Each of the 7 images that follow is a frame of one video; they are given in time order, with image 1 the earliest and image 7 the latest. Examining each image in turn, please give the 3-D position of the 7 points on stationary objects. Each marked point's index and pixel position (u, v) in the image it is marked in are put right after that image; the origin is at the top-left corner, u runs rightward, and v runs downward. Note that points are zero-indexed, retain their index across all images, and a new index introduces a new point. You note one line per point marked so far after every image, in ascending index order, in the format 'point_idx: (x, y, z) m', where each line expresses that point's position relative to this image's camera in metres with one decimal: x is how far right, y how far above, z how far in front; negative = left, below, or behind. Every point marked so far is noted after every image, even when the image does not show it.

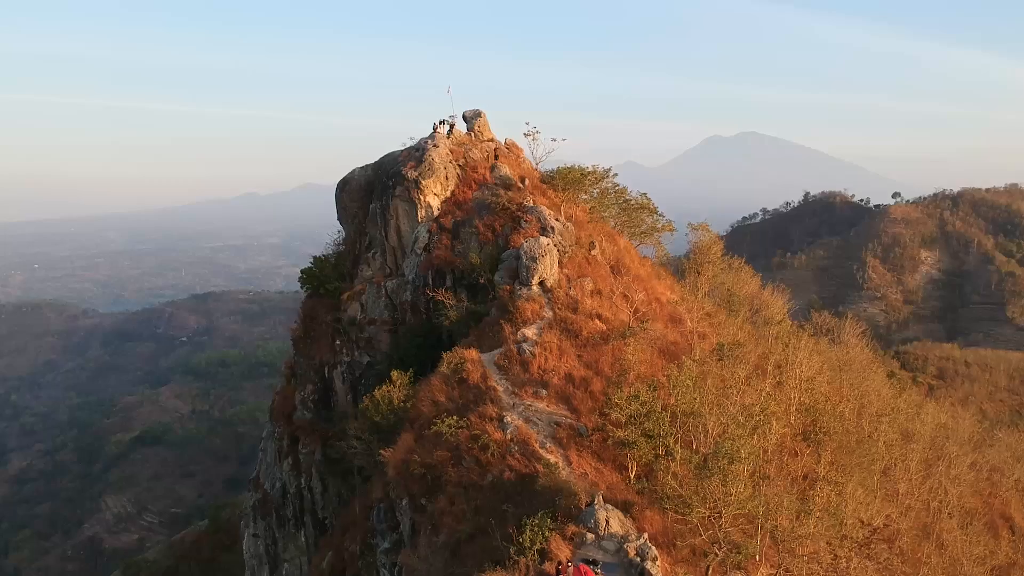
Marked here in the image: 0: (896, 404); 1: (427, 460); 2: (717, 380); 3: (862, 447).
0: (+10.8, -3.3, +15.8) m
1: (-1.6, -3.4, +10.5) m
2: (+3.7, -1.8, +10.2) m
3: (+7.0, -3.2, +11.3) m
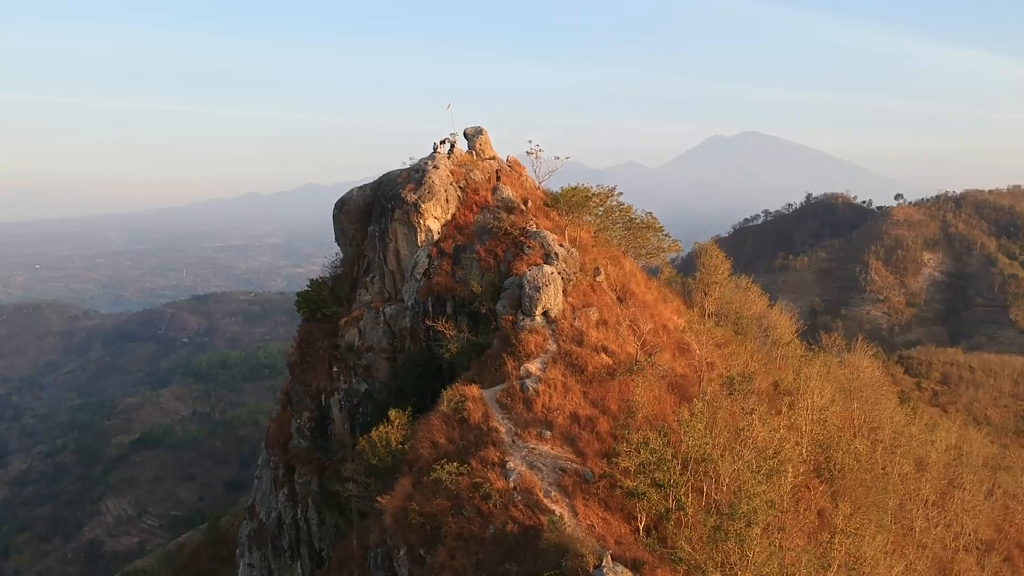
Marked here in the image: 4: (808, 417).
0: (+10.8, -3.9, +15.4) m
1: (-1.5, -4.0, +10.1) m
2: (+3.7, -2.3, +9.8) m
3: (+7.1, -3.8, +10.9) m
4: (+6.0, -2.7, +11.5) m
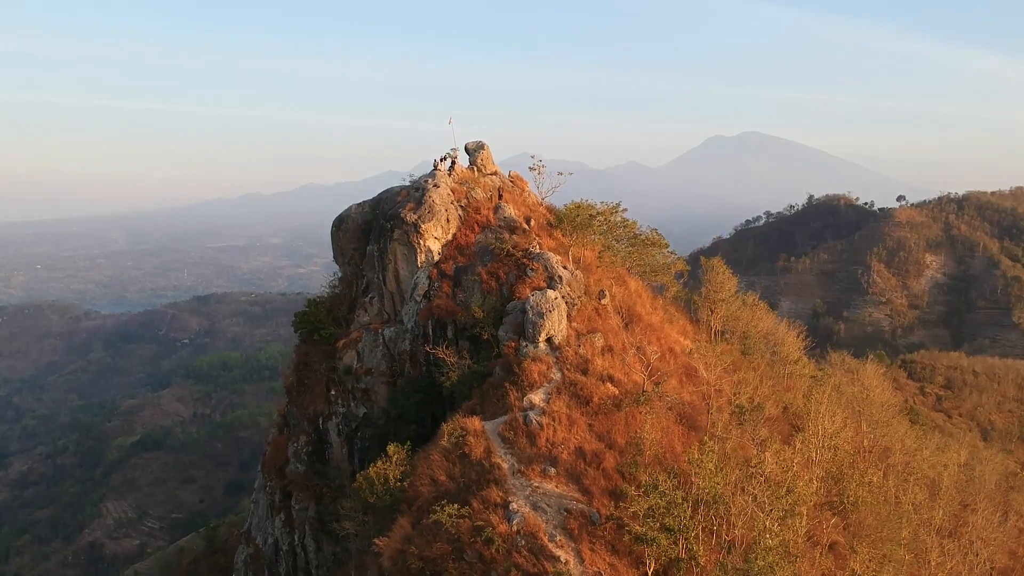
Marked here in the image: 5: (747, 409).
0: (+10.9, -4.4, +15.0) m
1: (-1.5, -4.5, +9.8) m
2: (+3.8, -2.8, +9.5) m
3: (+7.1, -4.3, +10.5) m
4: (+6.1, -3.1, +11.2) m
5: (+4.8, -2.4, +11.5) m
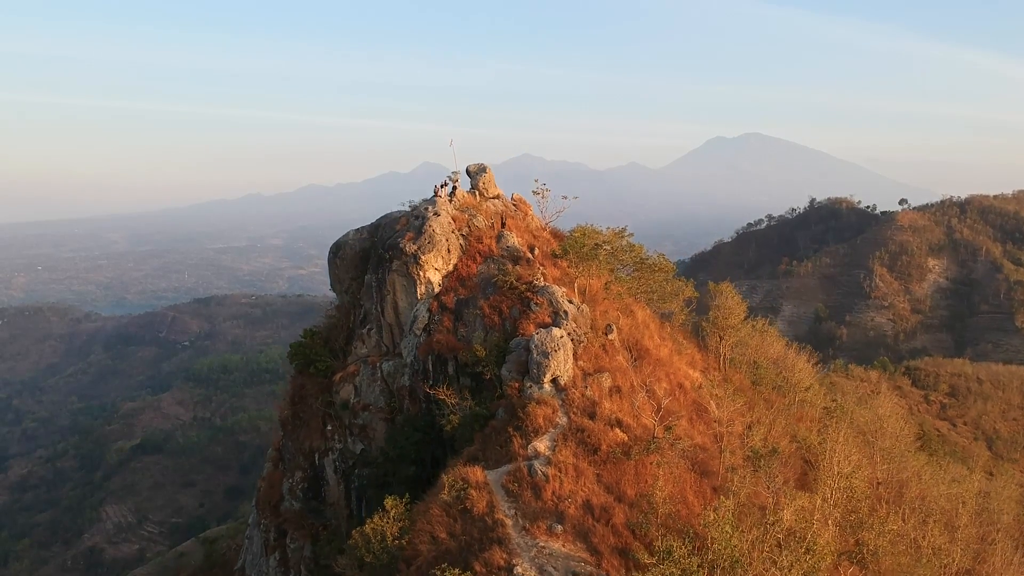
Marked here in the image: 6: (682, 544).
0: (+11.0, -5.1, +14.5) m
1: (-1.4, -5.1, +9.3) m
2: (+3.8, -3.5, +9.0) m
3: (+7.2, -5.0, +10.1) m
4: (+6.1, -3.8, +10.7) m
5: (+4.9, -3.1, +11.1) m
6: (+2.3, -3.4, +7.8) m
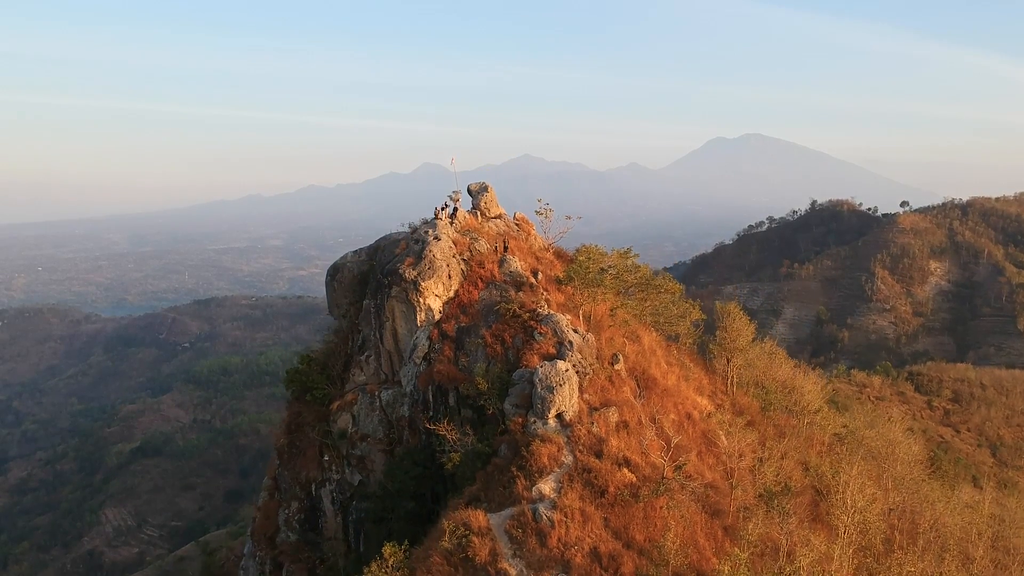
0: (+11.0, -5.6, +14.2) m
1: (-1.4, -5.7, +9.0) m
2: (+3.9, -4.1, +8.6) m
3: (+7.3, -5.5, +9.7) m
4: (+6.2, -4.4, +10.3) m
5: (+4.9, -3.7, +10.7) m
6: (+2.4, -4.0, +7.4) m
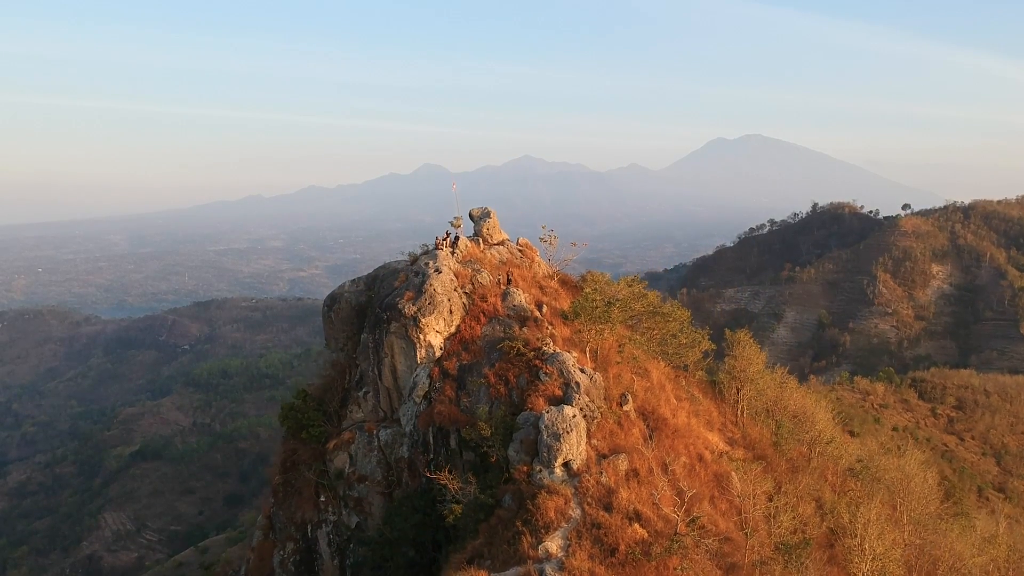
0: (+11.1, -6.3, +13.7) m
1: (-1.3, -6.4, +8.5) m
2: (+4.0, -4.7, +8.2) m
3: (+7.3, -6.2, +9.2) m
4: (+6.3, -5.1, +9.9) m
5: (+5.0, -4.4, +10.2) m
6: (+2.4, -4.7, +6.9) m
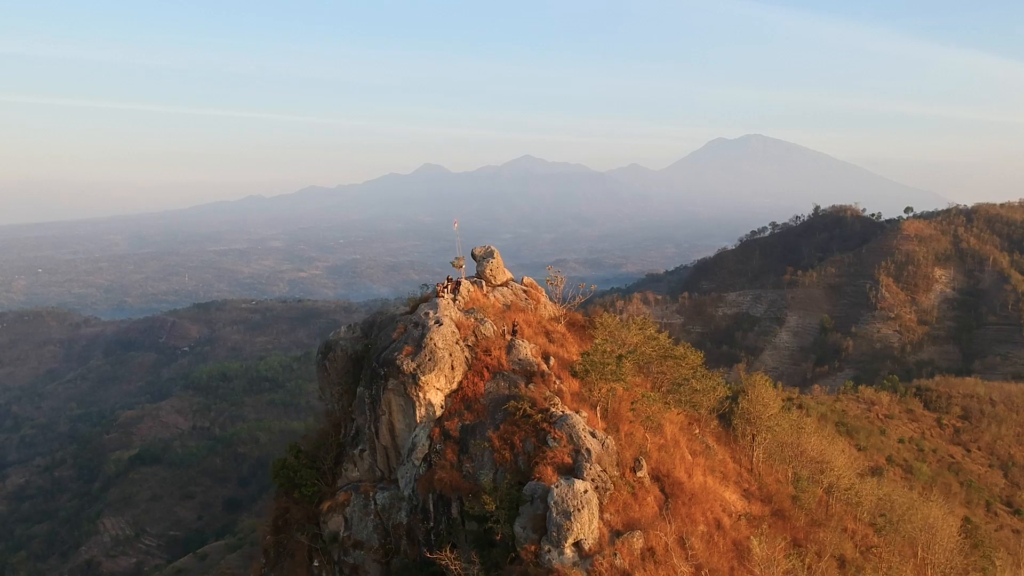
0: (+11.2, -7.3, +13.0) m
1: (-1.2, -7.4, +7.8) m
2: (+4.1, -5.7, +7.5) m
3: (+7.4, -7.2, +8.5) m
4: (+6.4, -6.1, +9.2) m
5: (+5.1, -5.4, +9.5) m
6: (+2.5, -5.7, +6.2) m
